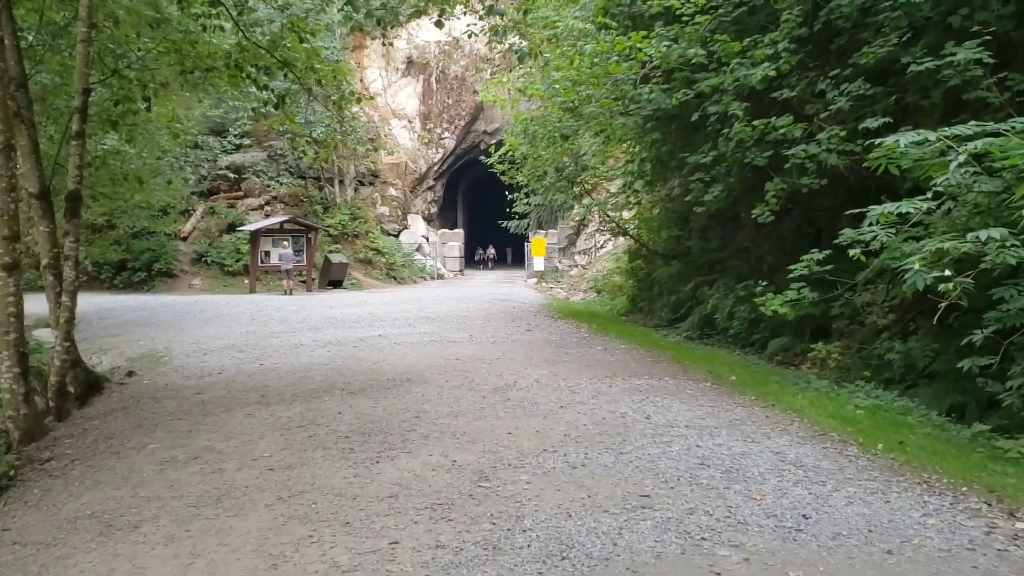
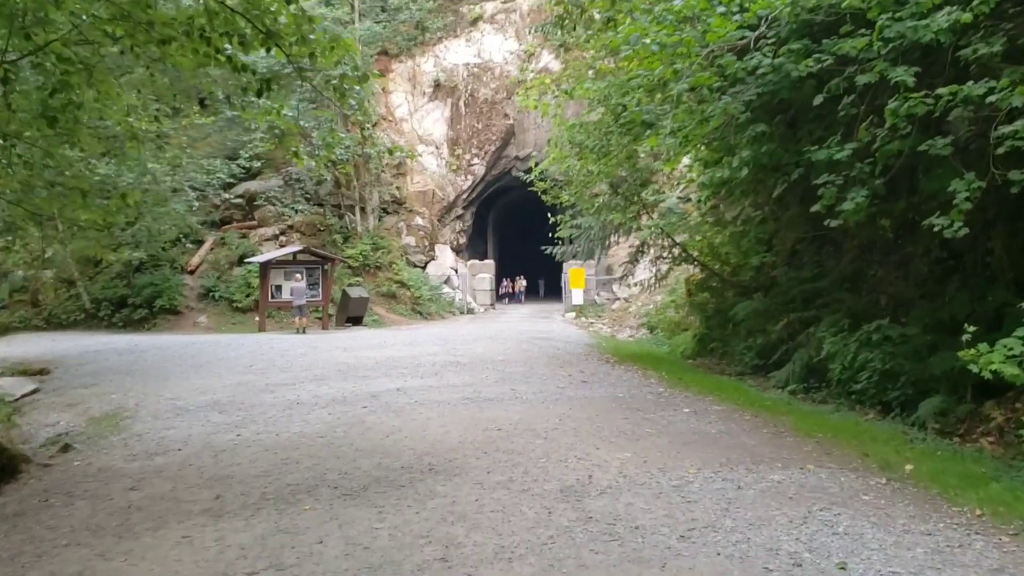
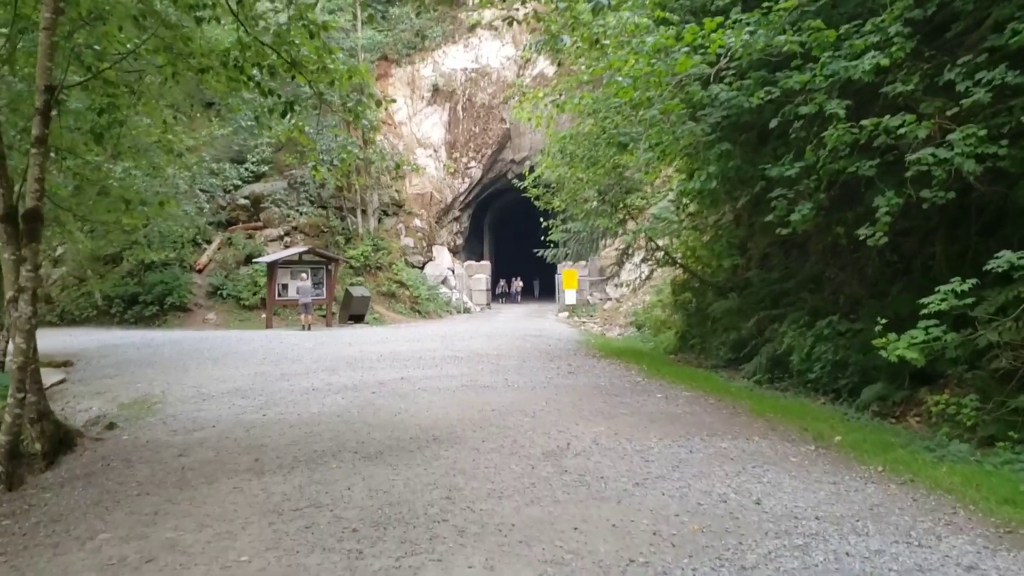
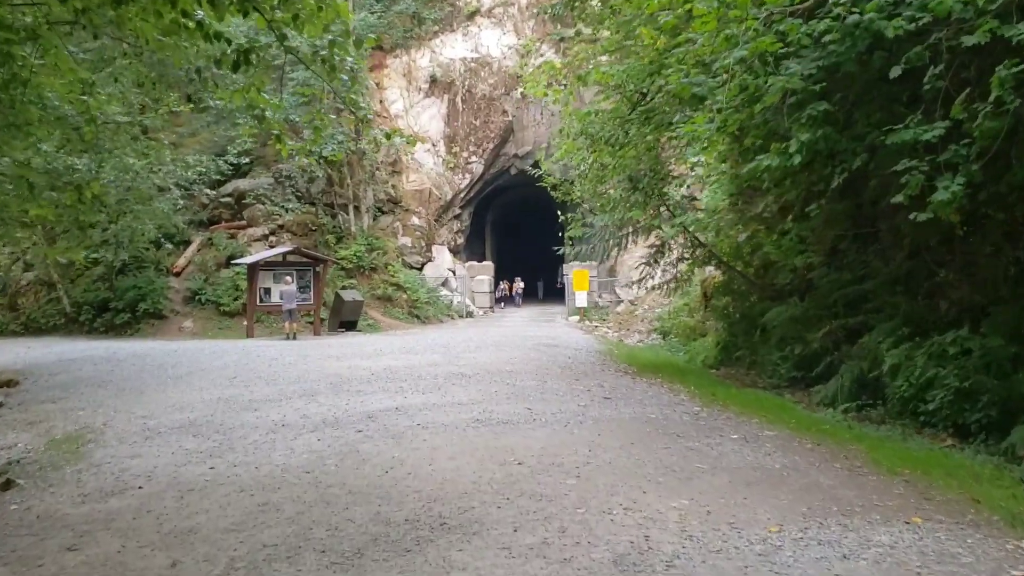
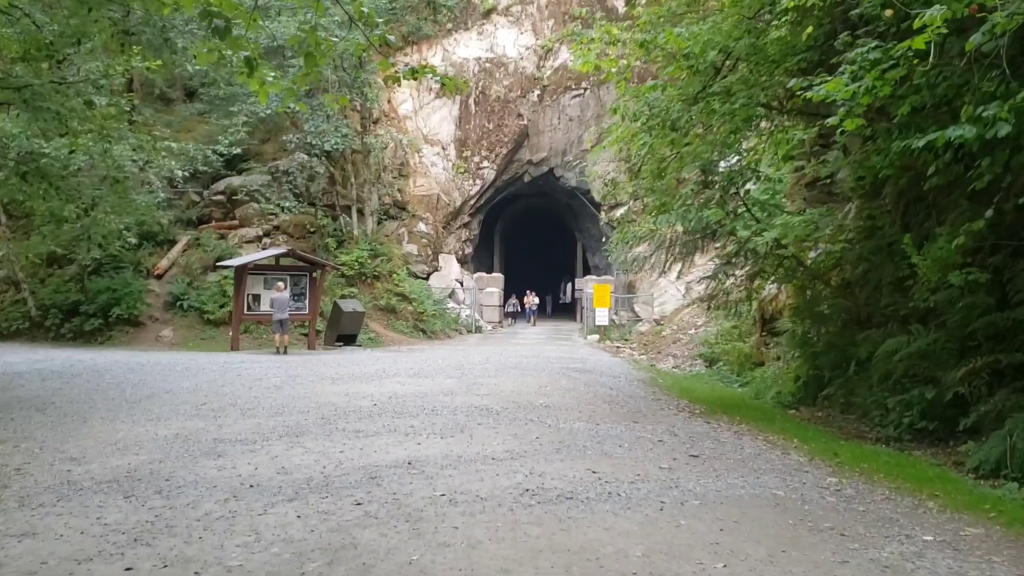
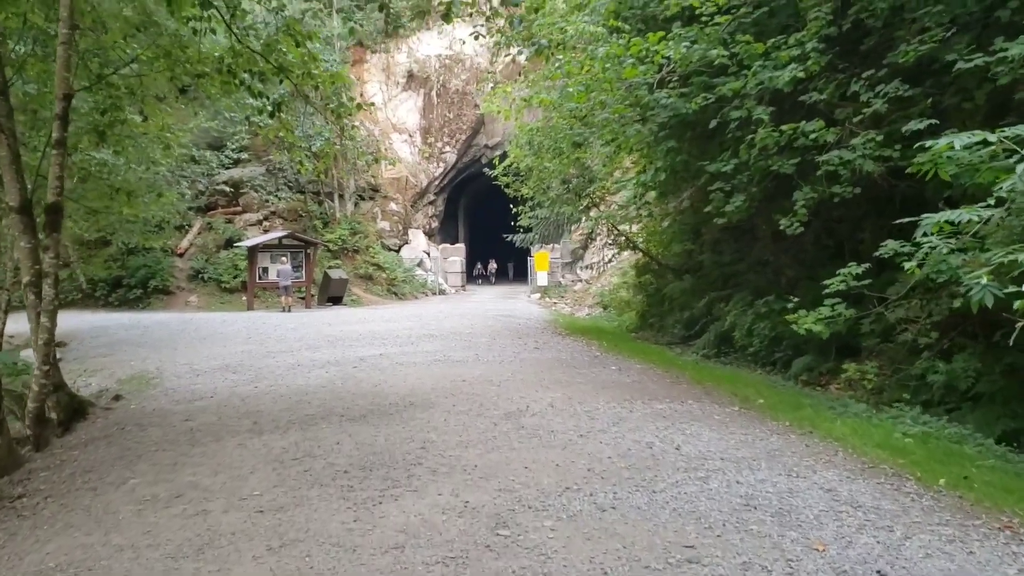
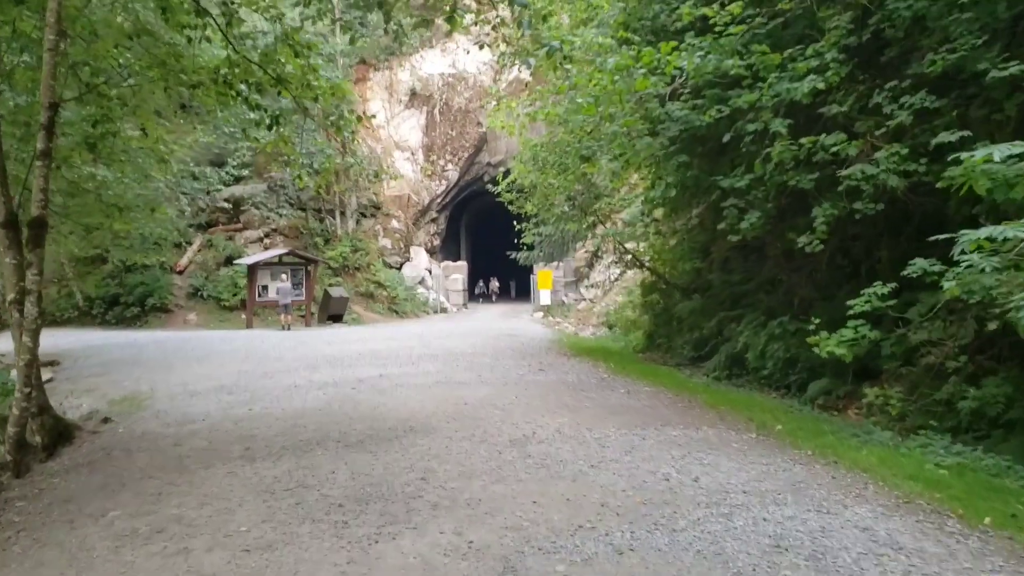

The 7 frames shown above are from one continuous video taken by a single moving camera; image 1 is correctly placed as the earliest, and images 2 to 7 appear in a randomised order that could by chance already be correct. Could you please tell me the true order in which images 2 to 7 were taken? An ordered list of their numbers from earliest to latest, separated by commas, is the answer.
6, 7, 3, 2, 4, 5
